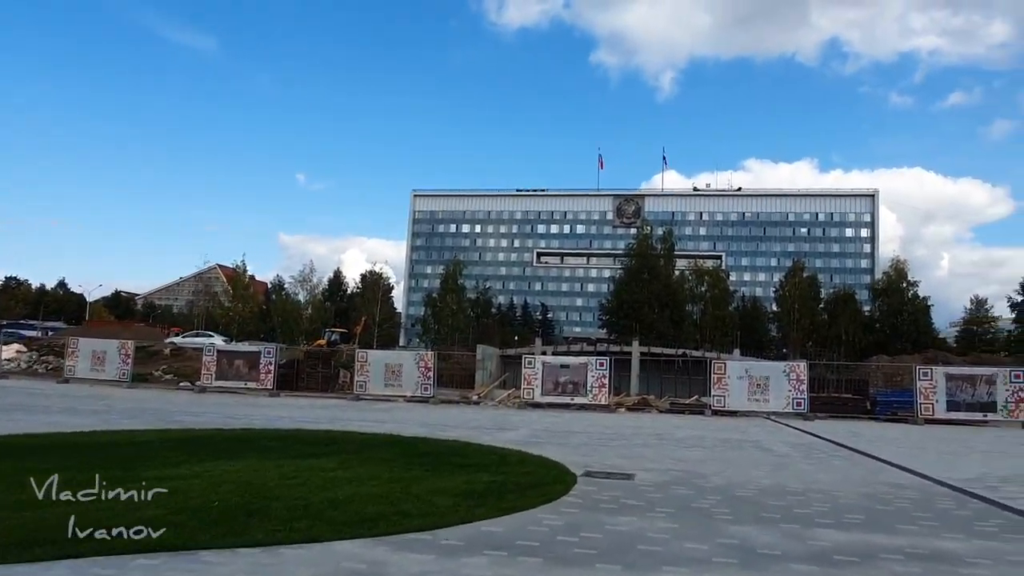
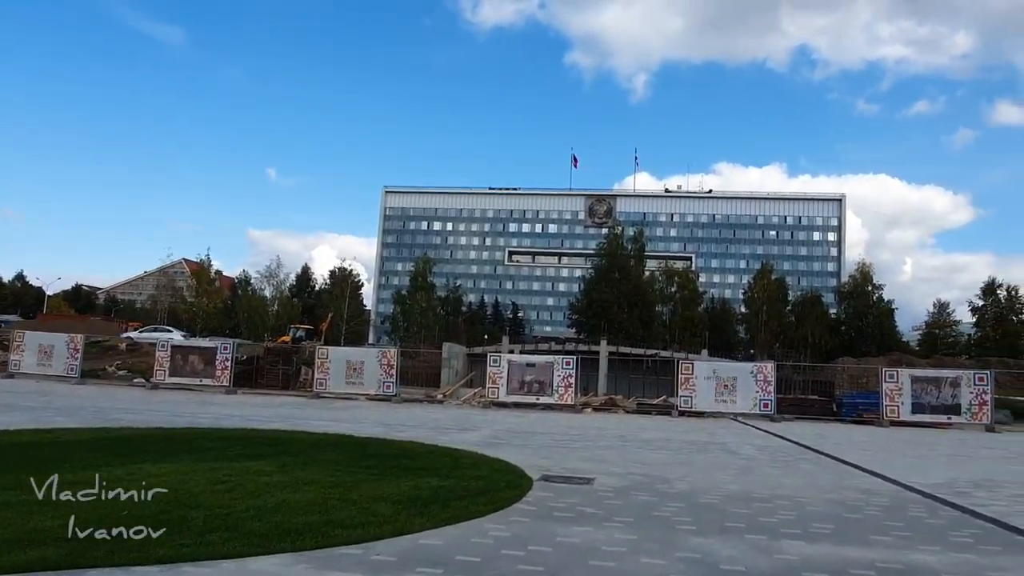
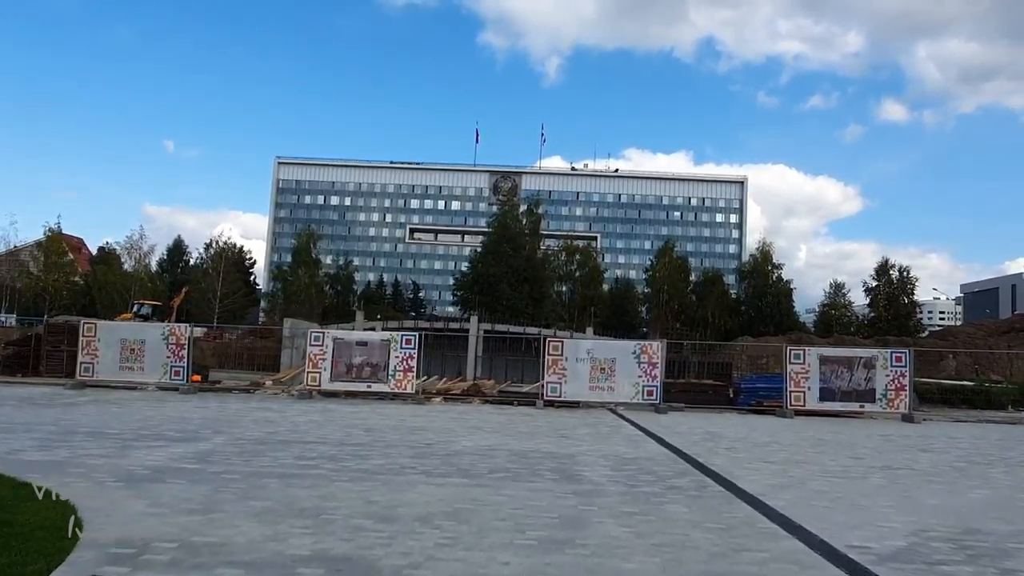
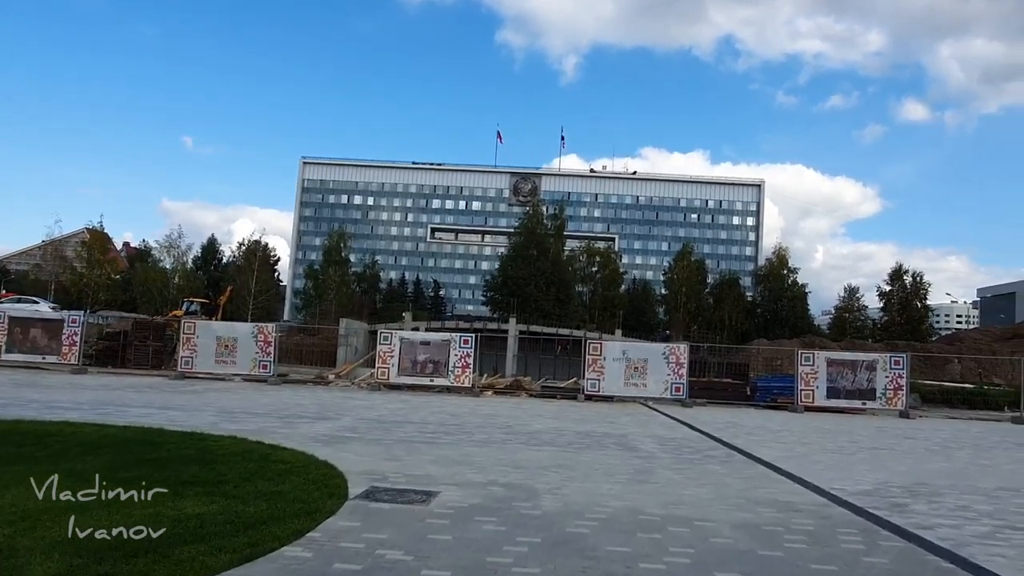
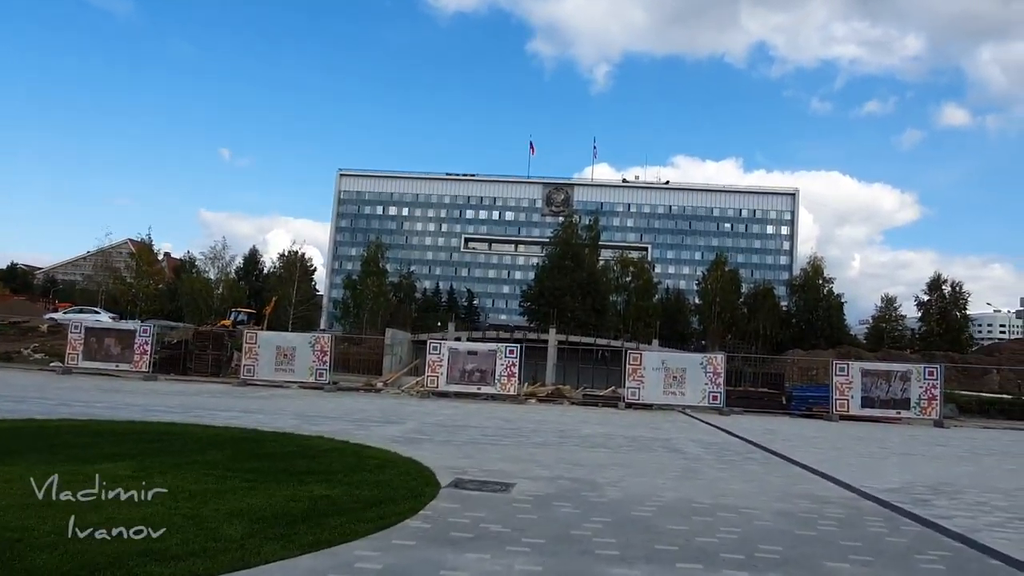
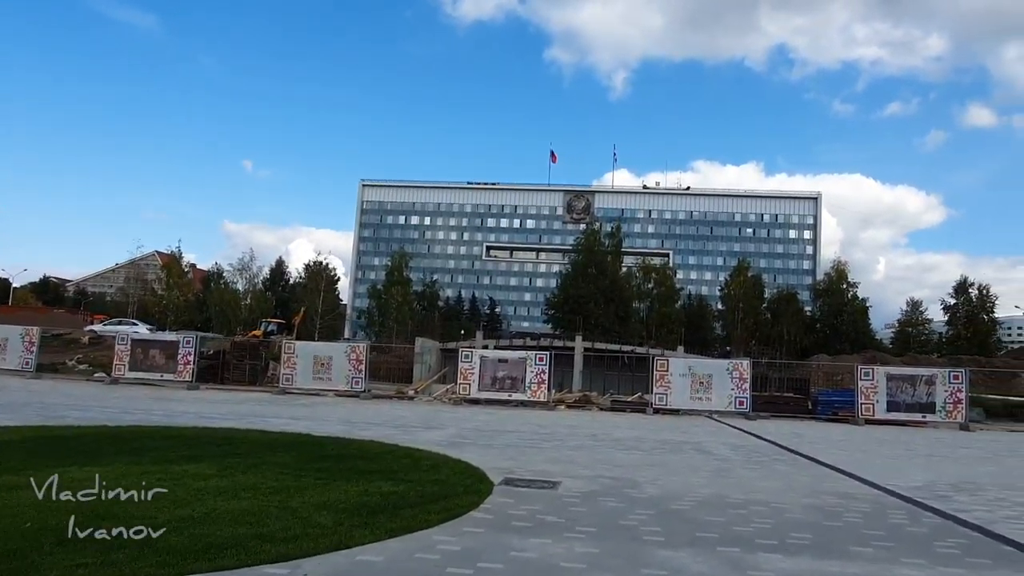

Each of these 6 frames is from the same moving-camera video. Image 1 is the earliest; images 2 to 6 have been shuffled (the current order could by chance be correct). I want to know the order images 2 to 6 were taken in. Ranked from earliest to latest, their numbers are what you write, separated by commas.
2, 6, 5, 4, 3
